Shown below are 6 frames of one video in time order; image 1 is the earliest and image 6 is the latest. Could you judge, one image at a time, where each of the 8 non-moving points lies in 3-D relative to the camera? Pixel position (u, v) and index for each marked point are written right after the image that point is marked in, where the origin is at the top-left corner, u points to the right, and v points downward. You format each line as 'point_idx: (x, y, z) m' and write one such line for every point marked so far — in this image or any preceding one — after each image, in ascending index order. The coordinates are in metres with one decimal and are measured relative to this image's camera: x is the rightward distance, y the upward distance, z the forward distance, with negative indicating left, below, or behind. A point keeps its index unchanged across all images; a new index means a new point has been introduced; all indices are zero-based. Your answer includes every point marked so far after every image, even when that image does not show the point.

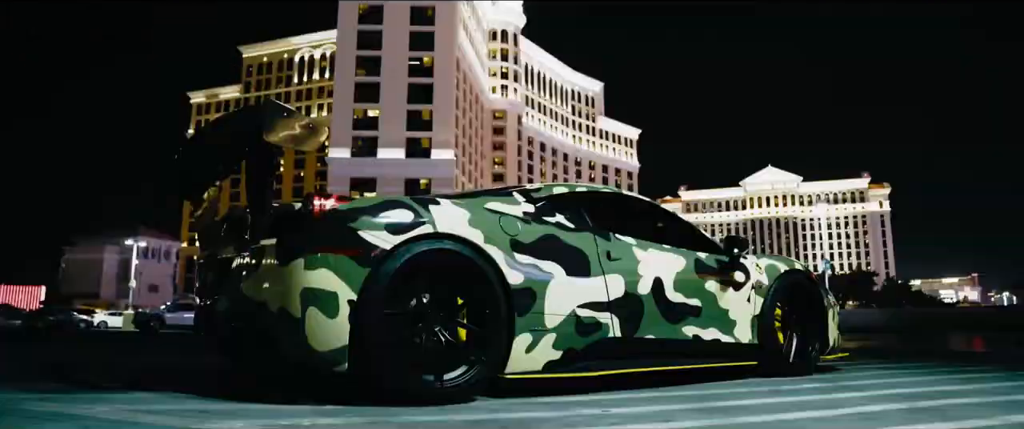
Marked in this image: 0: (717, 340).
0: (+1.4, -0.8, +4.8) m
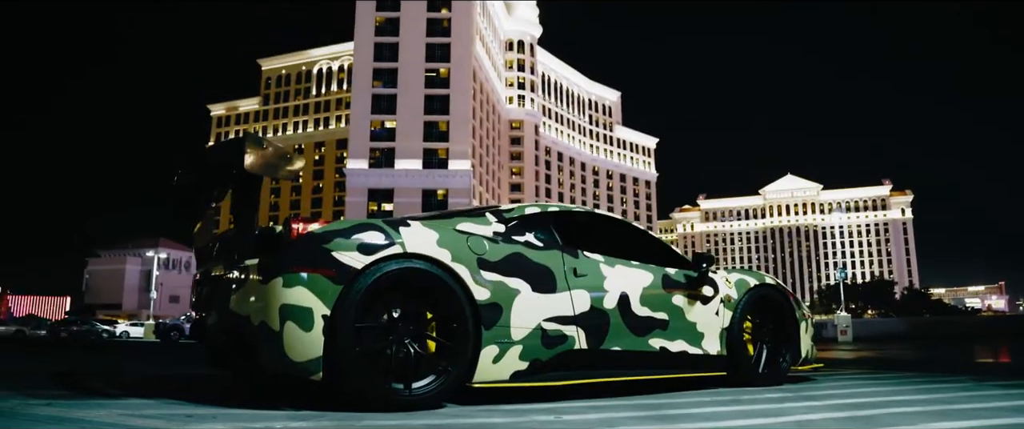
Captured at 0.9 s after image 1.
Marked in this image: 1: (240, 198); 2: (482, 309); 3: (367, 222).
0: (+1.2, -1.0, +5.0) m
1: (-2.0, +0.1, +5.2) m
2: (-0.2, -0.5, +4.1) m
3: (-0.8, 0.0, +4.0) m
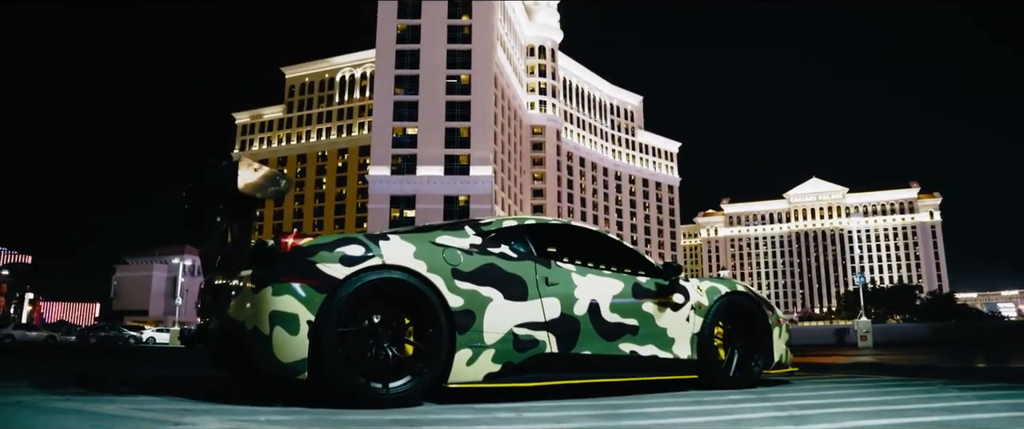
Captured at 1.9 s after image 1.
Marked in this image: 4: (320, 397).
0: (+1.1, -1.1, +5.3) m
1: (-2.2, 0.0, +5.6) m
2: (-0.4, -0.6, +4.4) m
3: (-1.0, -0.1, +4.4) m
4: (-1.2, -1.1, +4.3) m
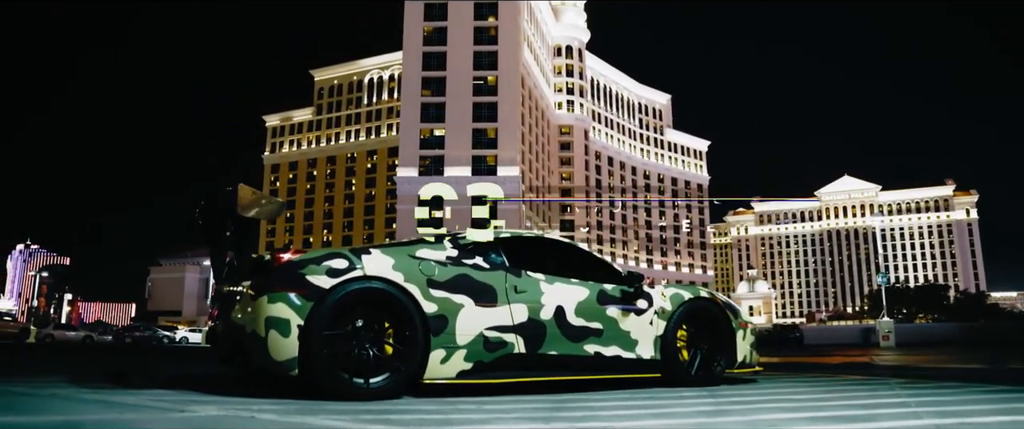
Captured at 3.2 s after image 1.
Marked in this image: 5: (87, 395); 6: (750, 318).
0: (+0.9, -1.2, +5.9) m
1: (-2.3, -0.1, +6.3) m
2: (-0.6, -0.7, +5.1) m
3: (-1.2, -0.3, +5.0) m
4: (-1.4, -1.2, +5.0) m
5: (-2.7, -1.1, +4.5) m
6: (+2.3, -1.0, +7.0) m
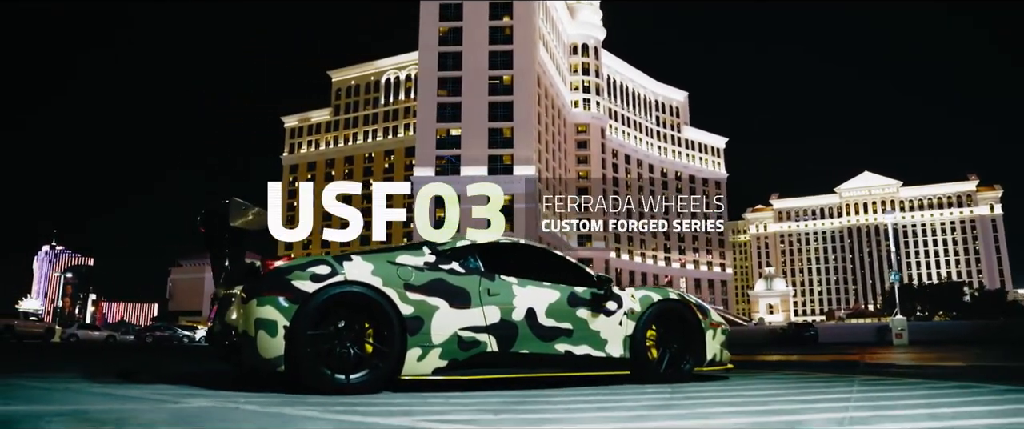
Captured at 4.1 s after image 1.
0: (+0.7, -1.2, +6.3) m
1: (-2.6, -0.2, +6.8) m
2: (-0.8, -0.8, +5.5) m
3: (-1.5, -0.3, +5.4) m
4: (-1.6, -1.3, +5.4) m
5: (-3.0, -1.2, +5.0) m
6: (+2.1, -1.1, +7.3) m
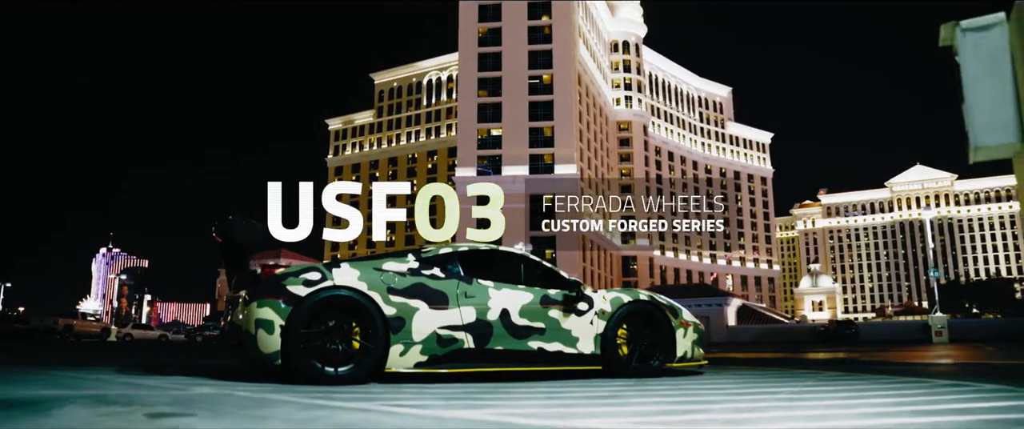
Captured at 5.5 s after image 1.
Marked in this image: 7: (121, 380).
0: (+0.5, -1.3, +6.9) m
1: (-2.7, -0.3, +7.6) m
2: (-1.1, -0.9, +6.2) m
3: (-1.7, -0.4, +6.2) m
4: (-1.9, -1.4, +6.2) m
5: (-3.2, -1.4, +5.9) m
6: (+2.0, -1.1, +7.9) m
7: (-3.1, -1.3, +5.7) m
